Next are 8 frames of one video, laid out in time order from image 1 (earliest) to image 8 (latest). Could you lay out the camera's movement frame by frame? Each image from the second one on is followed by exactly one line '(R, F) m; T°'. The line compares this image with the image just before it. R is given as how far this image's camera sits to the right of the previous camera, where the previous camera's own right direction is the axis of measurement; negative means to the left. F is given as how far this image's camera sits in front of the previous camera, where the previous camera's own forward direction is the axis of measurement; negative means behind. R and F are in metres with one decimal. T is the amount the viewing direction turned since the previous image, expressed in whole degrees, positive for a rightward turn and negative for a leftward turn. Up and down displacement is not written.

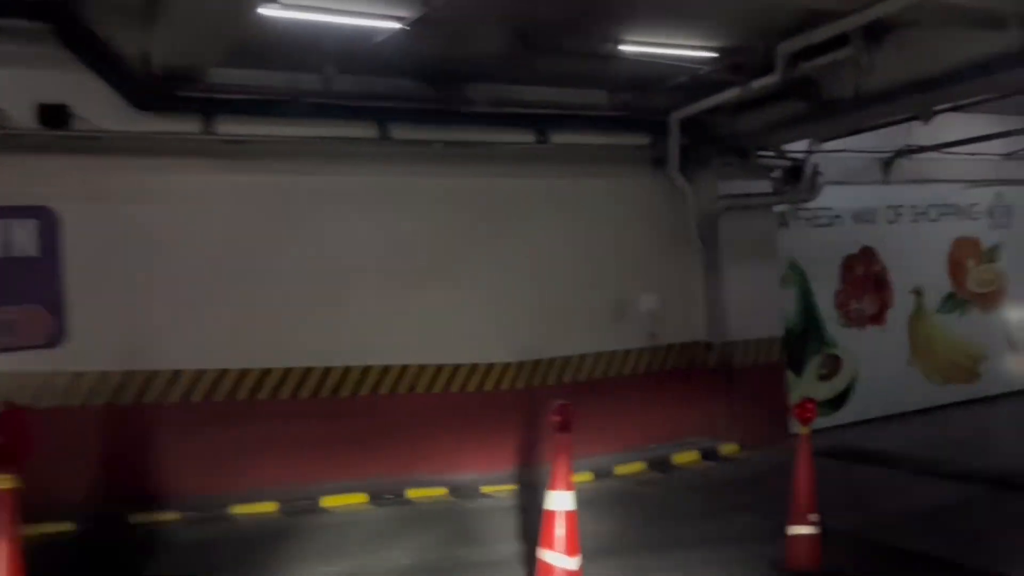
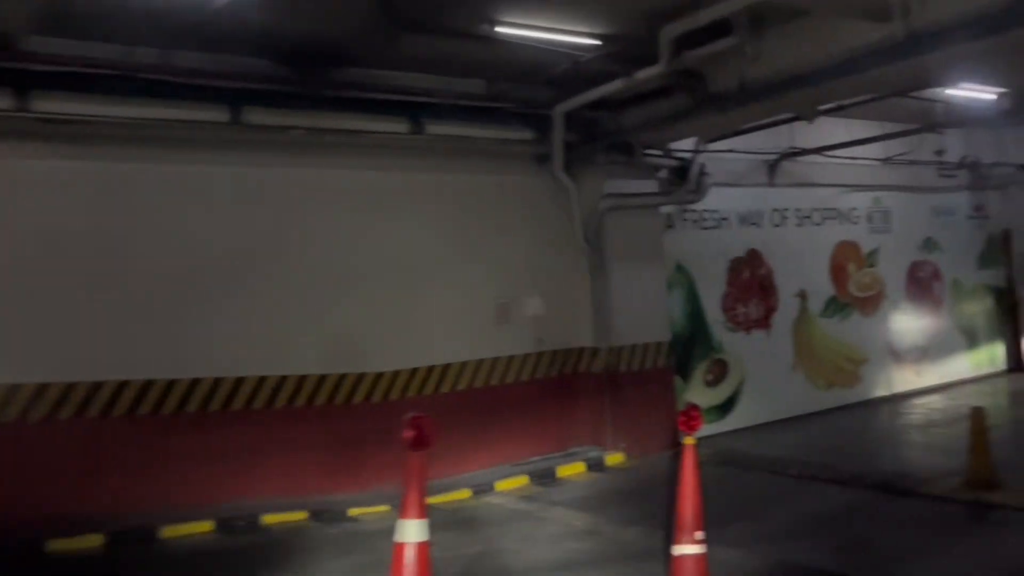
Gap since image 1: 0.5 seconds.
(+0.3, +0.7) m; +7°
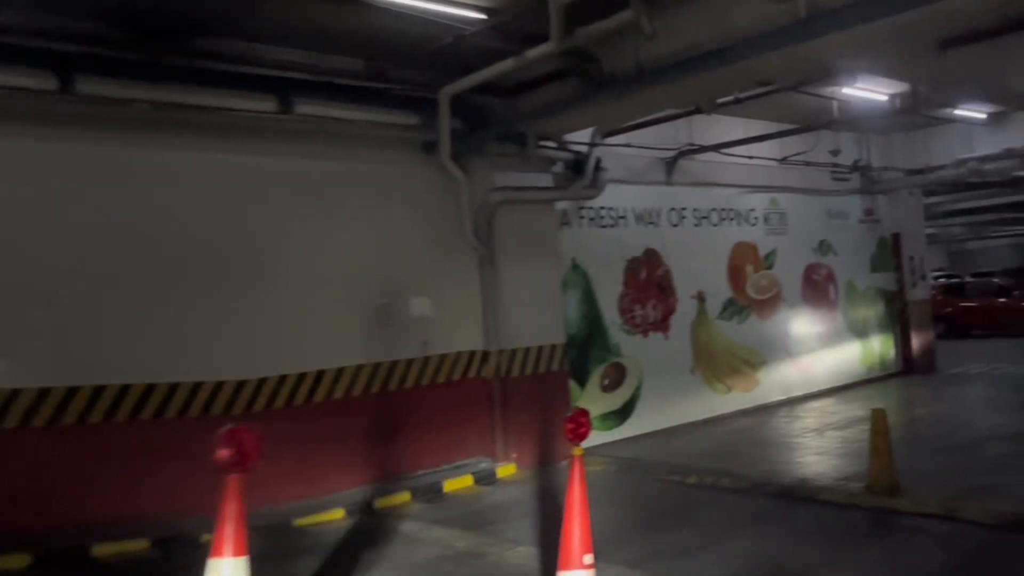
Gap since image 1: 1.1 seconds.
(+0.3, +0.8) m; +6°
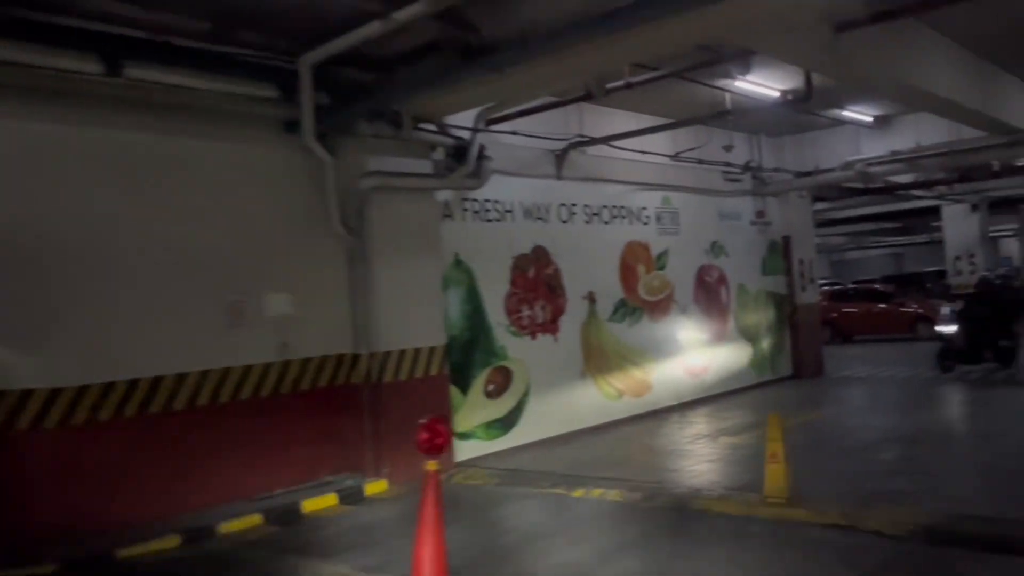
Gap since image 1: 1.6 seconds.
(+0.3, +0.9) m; +7°
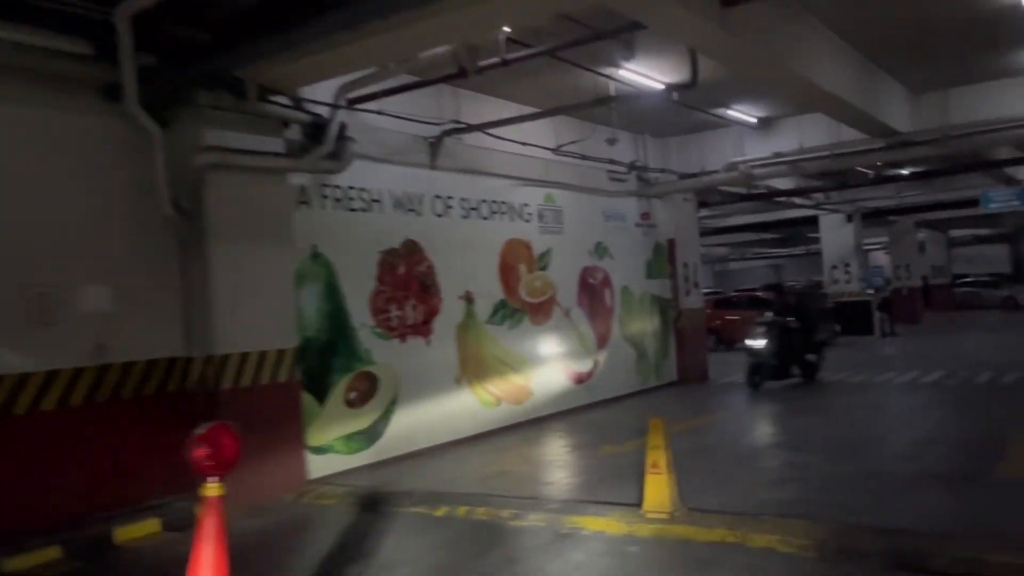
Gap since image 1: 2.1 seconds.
(+0.3, +0.9) m; +7°
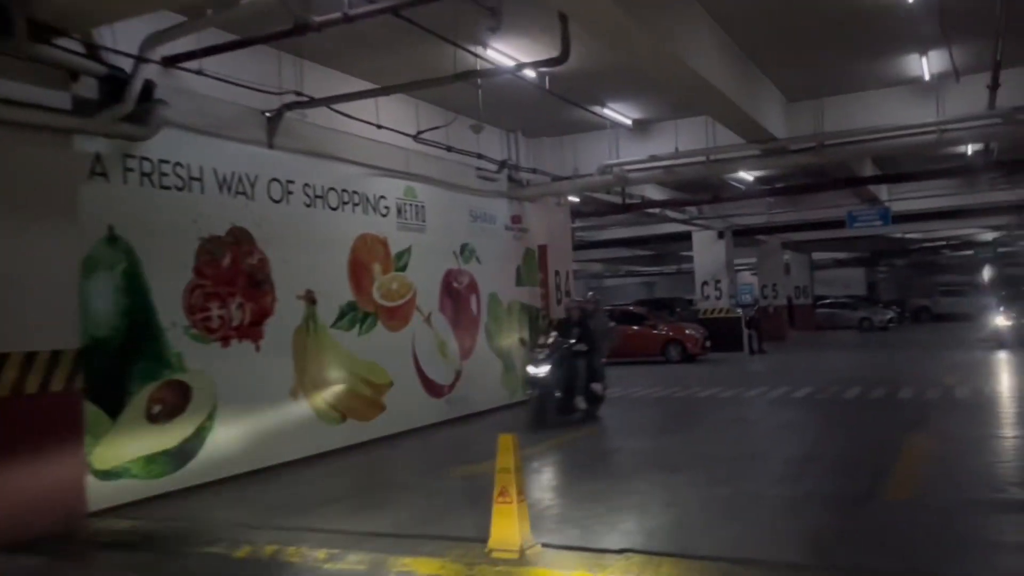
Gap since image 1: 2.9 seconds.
(+0.4, +1.2) m; +8°
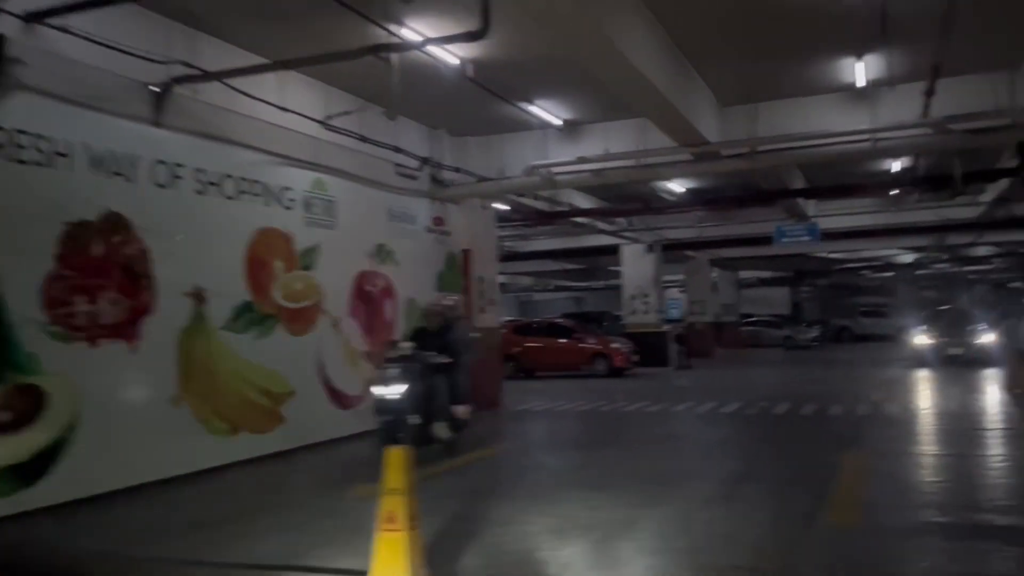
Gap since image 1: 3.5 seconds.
(+0.2, +0.8) m; +5°
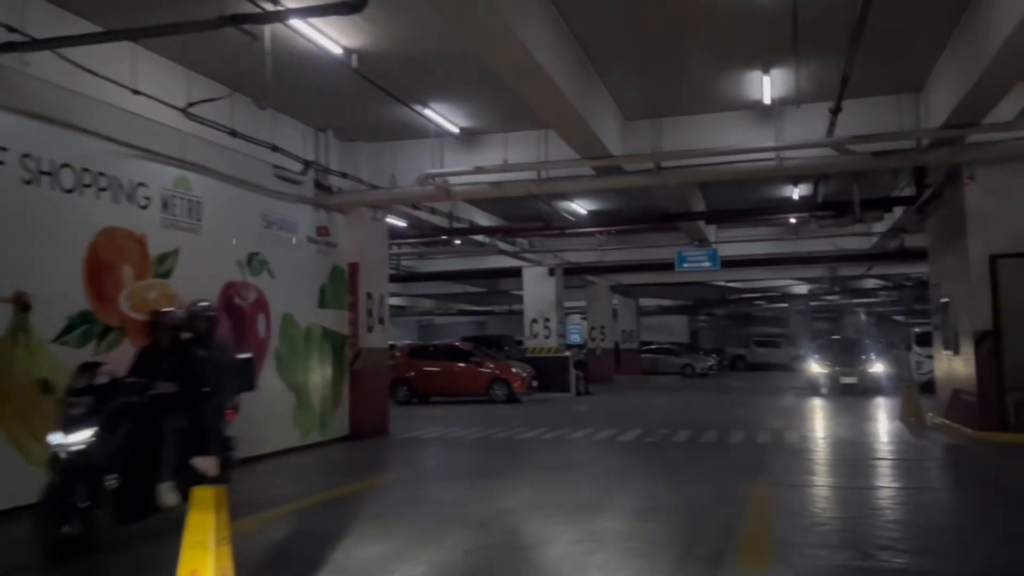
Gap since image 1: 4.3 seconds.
(+0.2, +0.9) m; +6°
